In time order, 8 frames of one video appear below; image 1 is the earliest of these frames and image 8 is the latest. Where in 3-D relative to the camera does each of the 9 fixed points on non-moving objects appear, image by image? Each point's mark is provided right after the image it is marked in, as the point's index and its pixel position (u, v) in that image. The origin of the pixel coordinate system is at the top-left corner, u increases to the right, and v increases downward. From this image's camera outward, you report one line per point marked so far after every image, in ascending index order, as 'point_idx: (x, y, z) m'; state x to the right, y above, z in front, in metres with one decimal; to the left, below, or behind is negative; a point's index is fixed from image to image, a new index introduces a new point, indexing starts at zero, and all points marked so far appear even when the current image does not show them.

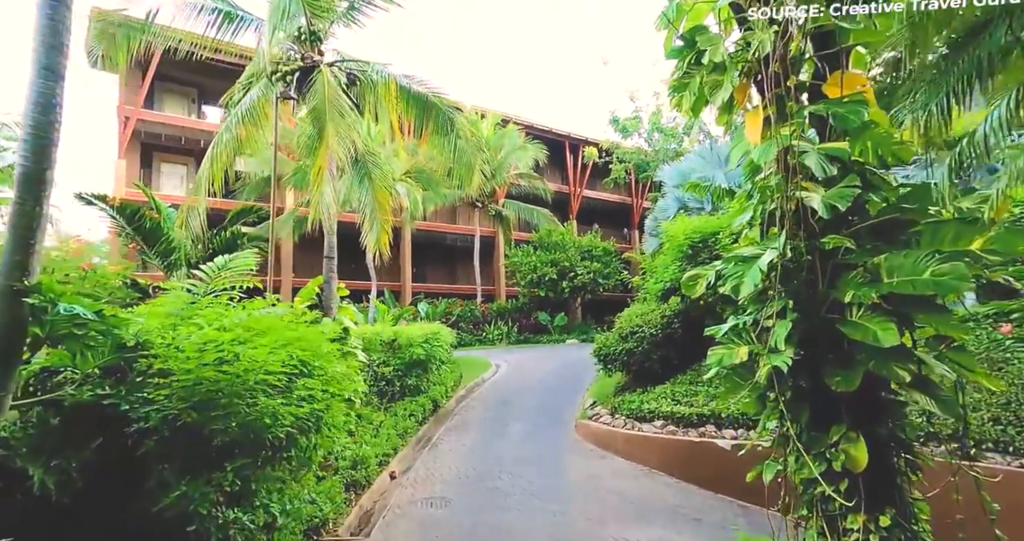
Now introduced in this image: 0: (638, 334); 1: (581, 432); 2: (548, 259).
0: (+1.8, -0.9, +8.6) m
1: (+0.9, -2.2, +8.3) m
2: (+1.2, +0.4, +18.8) m
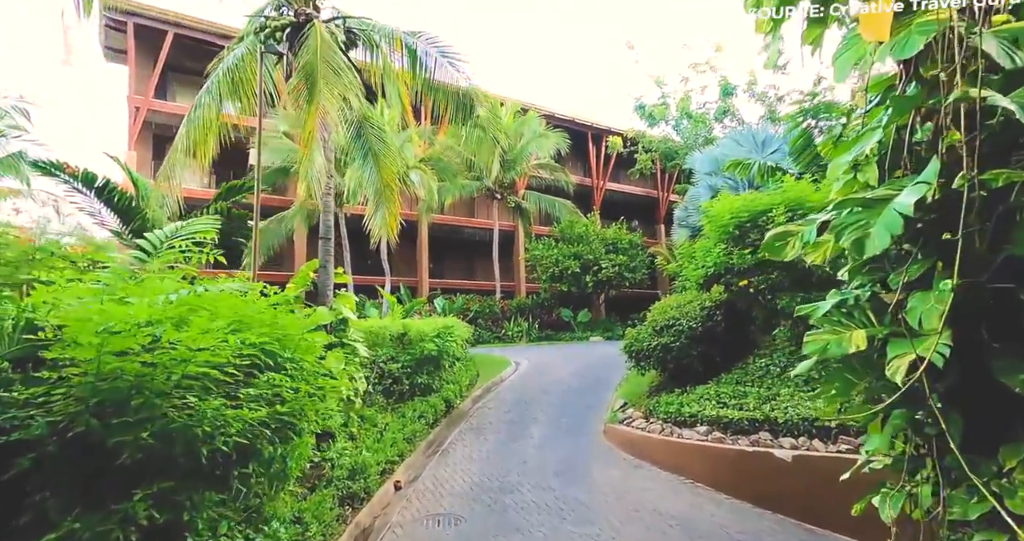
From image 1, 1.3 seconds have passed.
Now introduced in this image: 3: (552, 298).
0: (+2.0, -0.7, +7.6) m
1: (+1.2, -2.0, +7.4) m
2: (+1.8, +0.6, +17.9) m
3: (+1.2, -0.8, +18.3) m
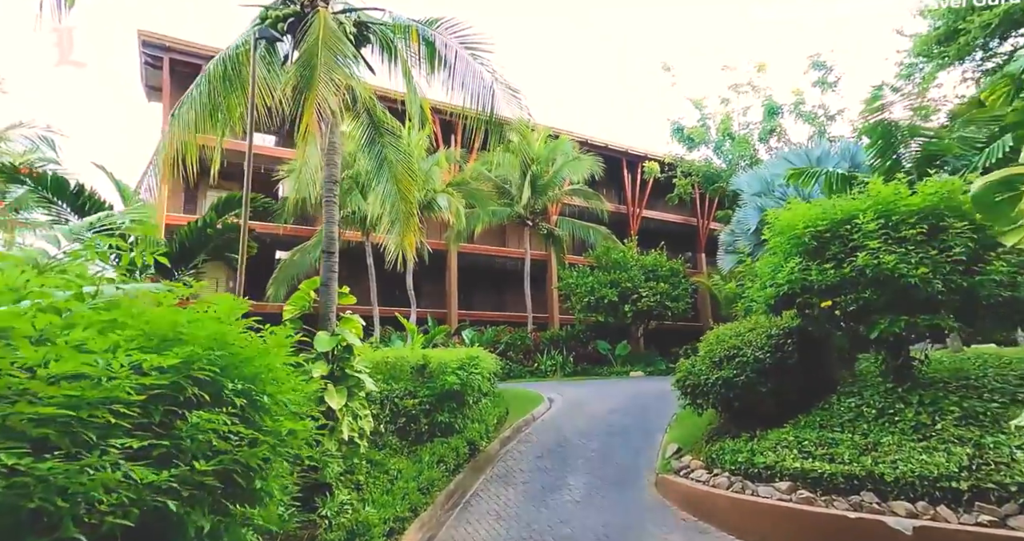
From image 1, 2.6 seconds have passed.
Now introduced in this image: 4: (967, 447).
0: (+2.4, -0.9, +6.4) m
1: (+1.5, -2.2, +6.2) m
2: (+2.7, -0.2, +16.7) m
3: (+2.1, -1.7, +17.1) m
4: (+3.8, -1.5, +5.0) m
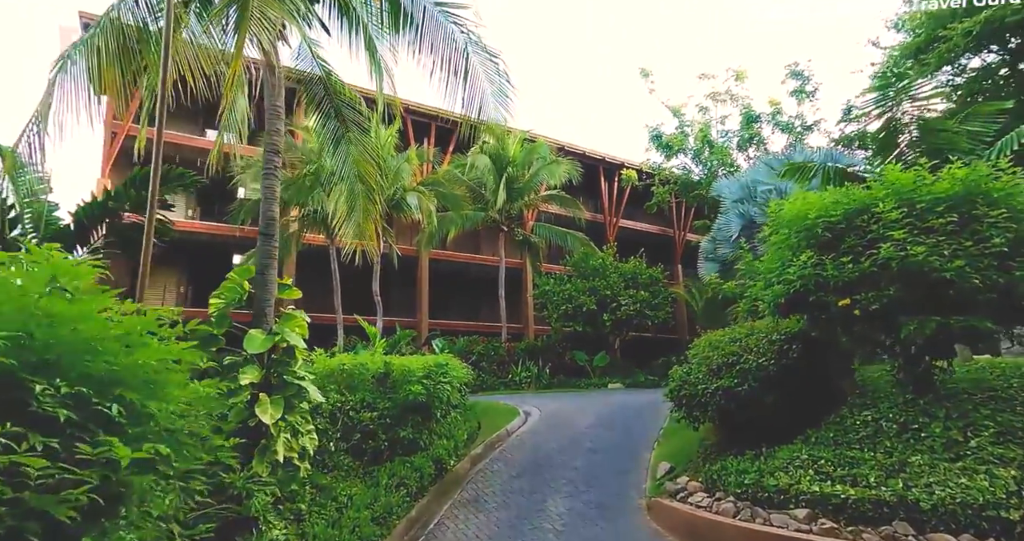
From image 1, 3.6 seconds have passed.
0: (+2.2, -0.9, +5.7) m
1: (+1.3, -2.2, +5.4) m
2: (+2.0, -0.4, +16.0) m
3: (+1.4, -1.9, +16.4) m
4: (+3.6, -1.4, +4.4) m
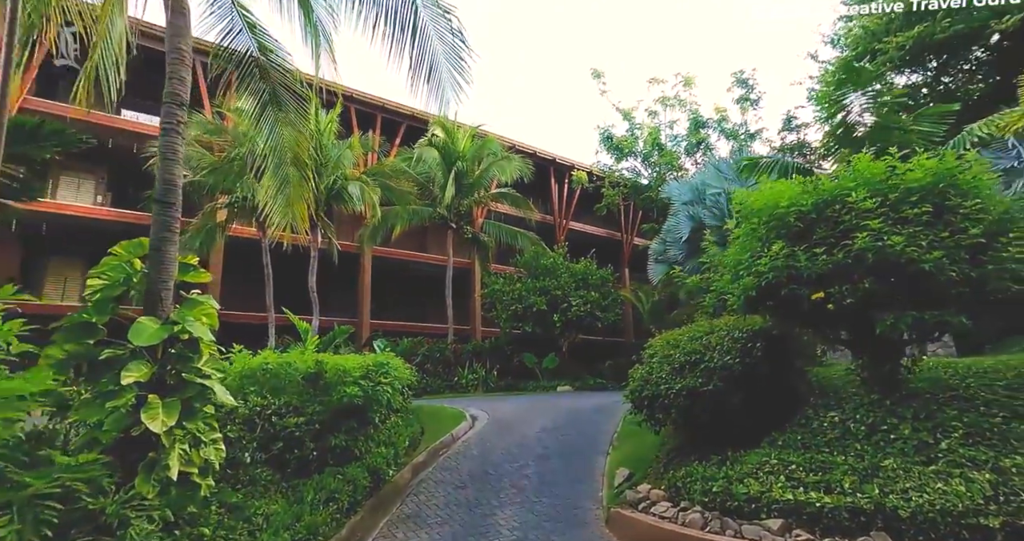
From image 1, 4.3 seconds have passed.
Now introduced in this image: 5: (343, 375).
0: (+1.7, -0.8, +5.3) m
1: (+0.8, -2.1, +5.0) m
2: (+0.6, -0.4, +15.6) m
3: (0.0, -1.9, +15.9) m
4: (+3.2, -1.4, +4.2) m
5: (-1.5, -1.0, +5.5) m
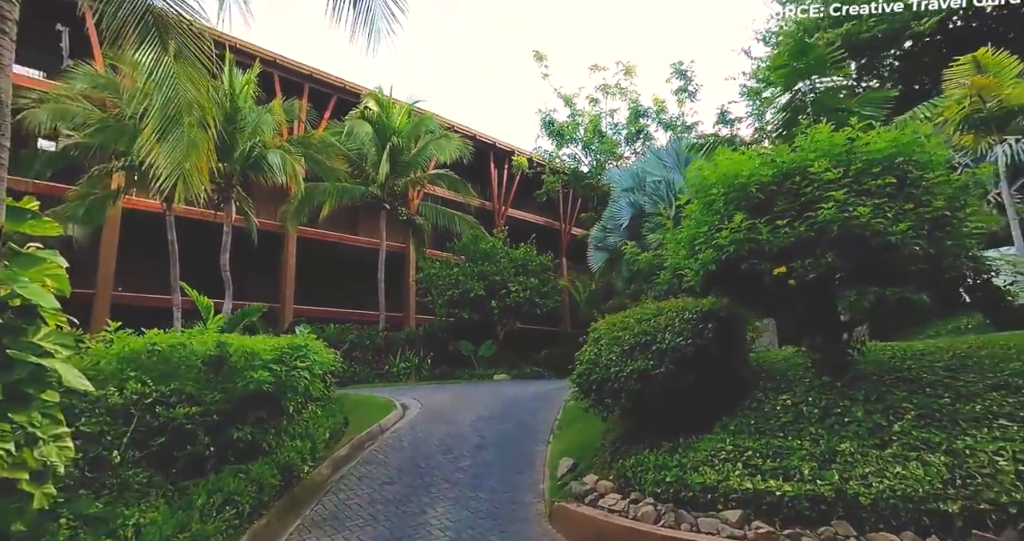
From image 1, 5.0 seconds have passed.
0: (+1.2, -0.6, +5.0) m
1: (+0.3, -1.9, +4.5) m
2: (-0.9, 0.0, +15.1) m
3: (-1.6, -1.5, +15.3) m
4: (+2.8, -1.2, +4.0) m
5: (-2.1, -0.7, +4.8) m
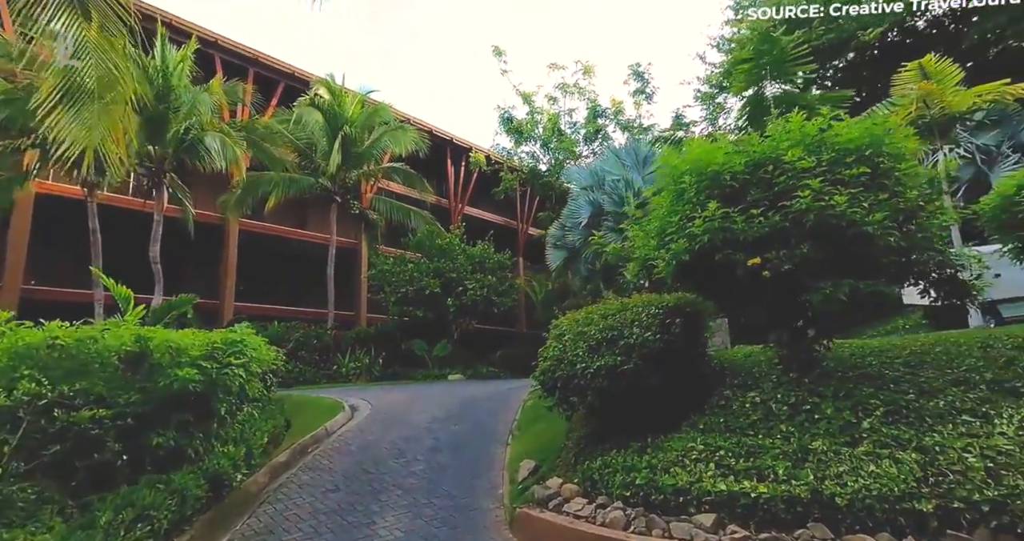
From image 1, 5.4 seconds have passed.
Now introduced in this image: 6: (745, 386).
0: (+0.9, -0.6, +4.7) m
1: (0.0, -1.8, +4.2) m
2: (-2.0, 0.0, +14.7) m
3: (-2.7, -1.4, +14.8) m
4: (+2.5, -1.1, +3.8) m
5: (-2.4, -0.6, +4.3) m
6: (+1.9, -1.0, +5.0) m
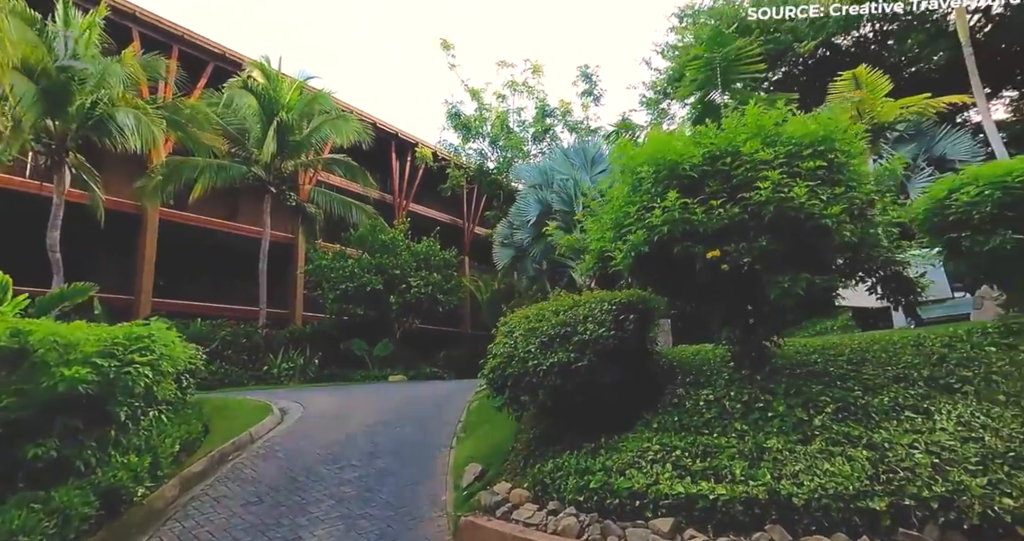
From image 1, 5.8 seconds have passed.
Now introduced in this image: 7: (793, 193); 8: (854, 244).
0: (+0.4, -0.5, +4.5) m
1: (-0.3, -1.7, +3.9) m
2: (-3.2, +0.1, +14.1) m
3: (-4.0, -1.3, +14.2) m
4: (+2.2, -1.1, +3.7) m
5: (-2.7, -0.5, +3.8) m
6: (+1.5, -0.9, +4.9) m
7: (+1.8, +0.5, +3.9) m
8: (+2.3, +0.2, +4.0) m
